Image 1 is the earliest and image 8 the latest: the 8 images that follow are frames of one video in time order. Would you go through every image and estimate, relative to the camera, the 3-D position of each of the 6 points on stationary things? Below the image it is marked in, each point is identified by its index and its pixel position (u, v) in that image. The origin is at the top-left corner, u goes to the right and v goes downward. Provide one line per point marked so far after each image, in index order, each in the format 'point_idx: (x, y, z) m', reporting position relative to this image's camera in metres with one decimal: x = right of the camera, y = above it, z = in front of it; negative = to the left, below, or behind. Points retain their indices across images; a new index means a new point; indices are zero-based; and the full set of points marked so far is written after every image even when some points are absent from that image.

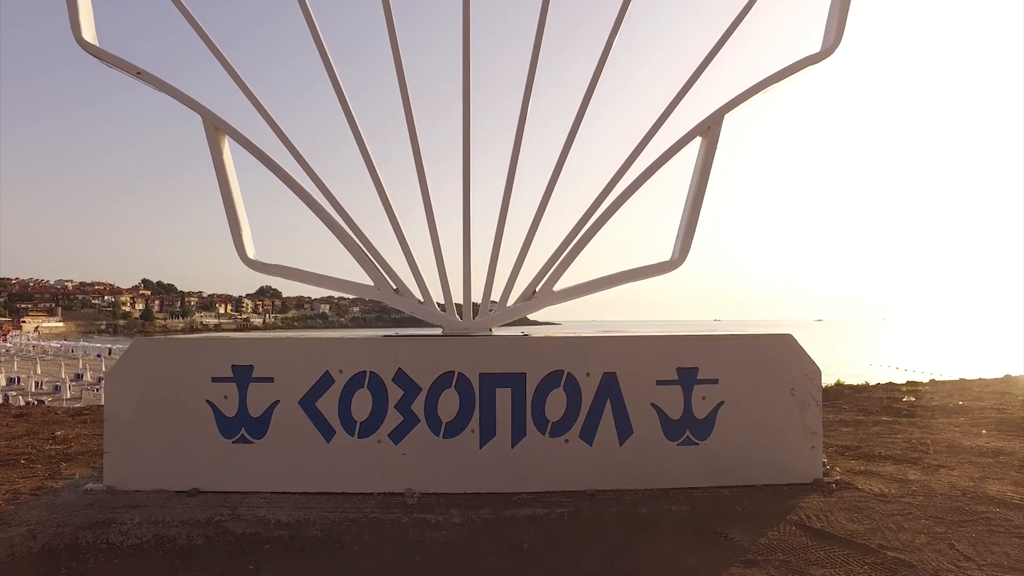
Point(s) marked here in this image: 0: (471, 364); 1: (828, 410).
0: (-0.2, -0.3, +2.2) m
1: (+2.3, -0.9, +4.4) m
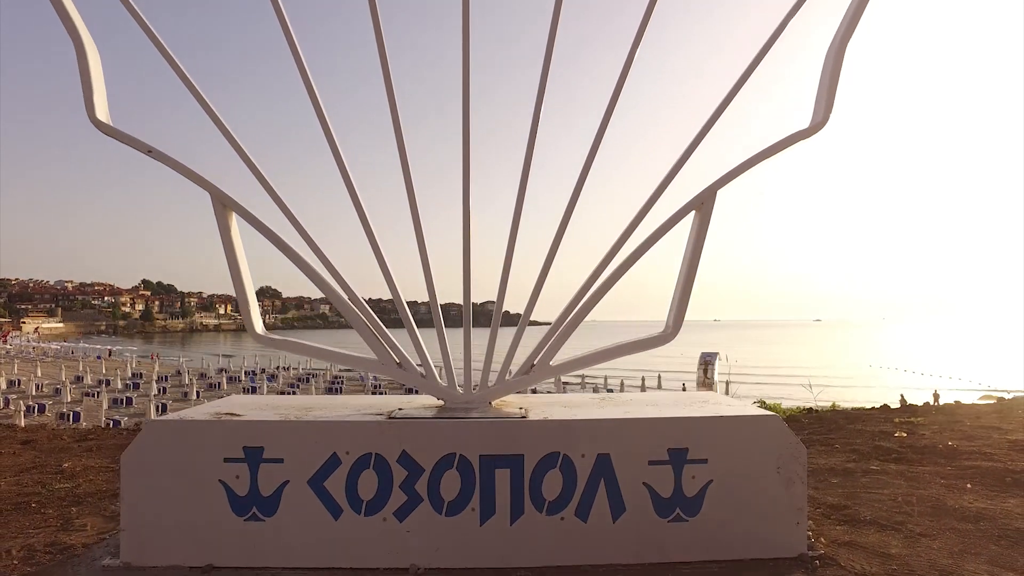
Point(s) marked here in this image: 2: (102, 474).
0: (-0.2, -0.6, +2.4) m
1: (+2.3, -1.3, +4.5) m
2: (-3.6, -1.6, +5.3) m
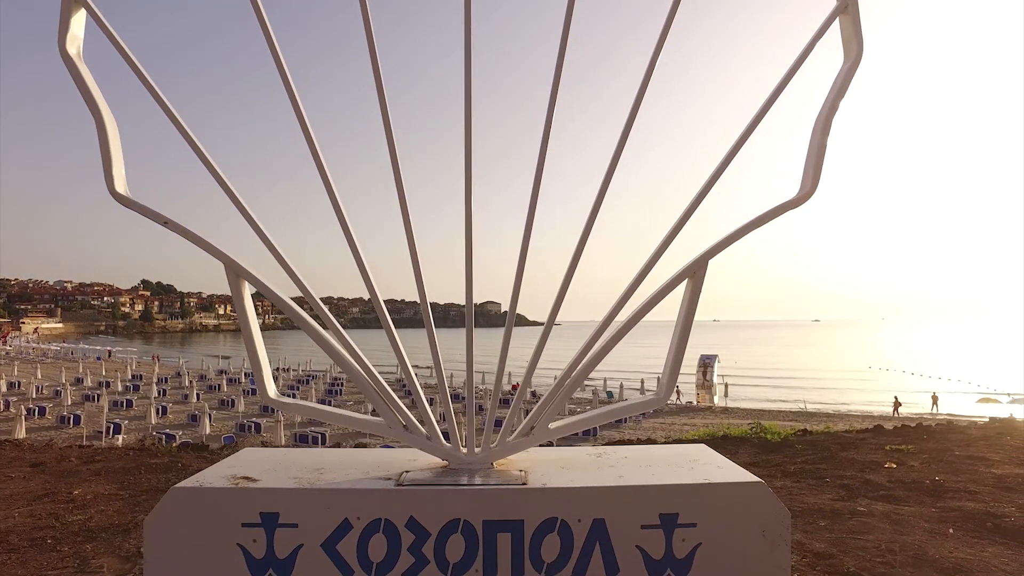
0: (-0.2, -0.9, +2.5) m
1: (+2.3, -1.6, +4.6) m
2: (-3.6, -2.0, +5.4) m
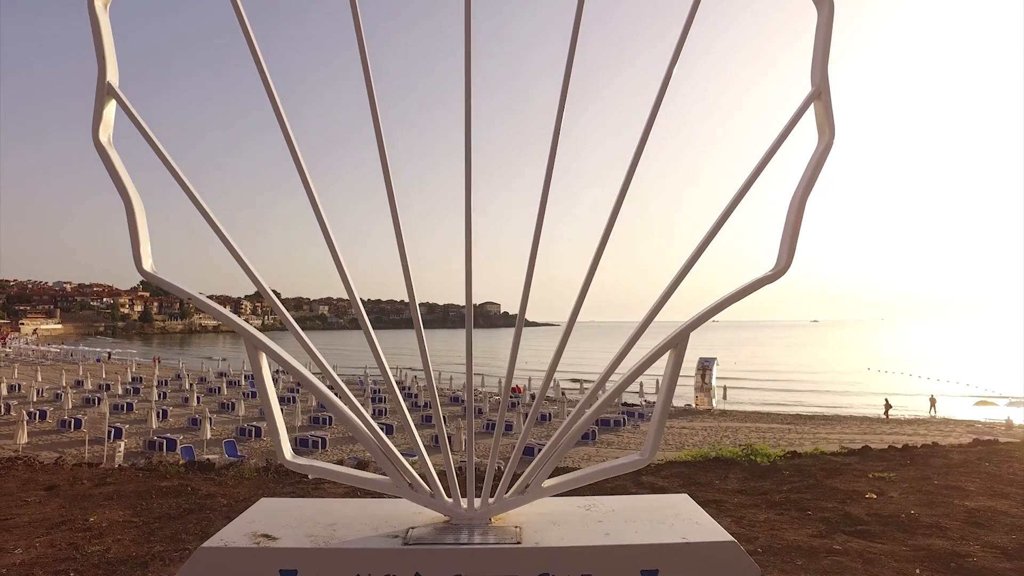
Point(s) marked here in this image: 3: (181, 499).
0: (-0.2, -1.3, +2.8) m
1: (+2.3, -1.9, +4.9) m
2: (-3.6, -2.3, +5.7) m
3: (-3.9, -2.5, +7.0) m
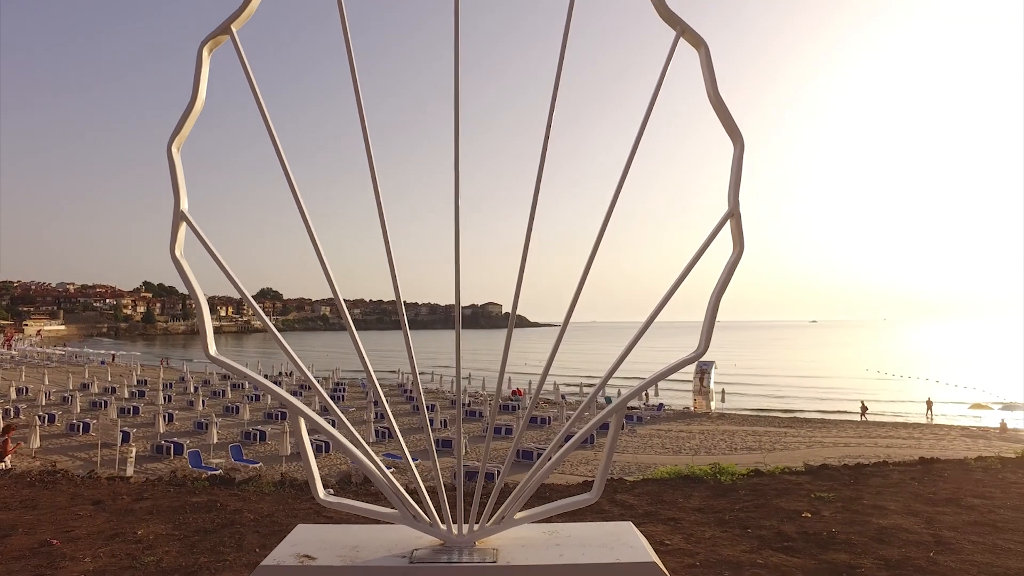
0: (-0.3, -1.8, +3.8) m
1: (+2.2, -2.5, +5.9) m
2: (-3.8, -2.9, +6.7) m
3: (-4.0, -3.0, +8.0) m
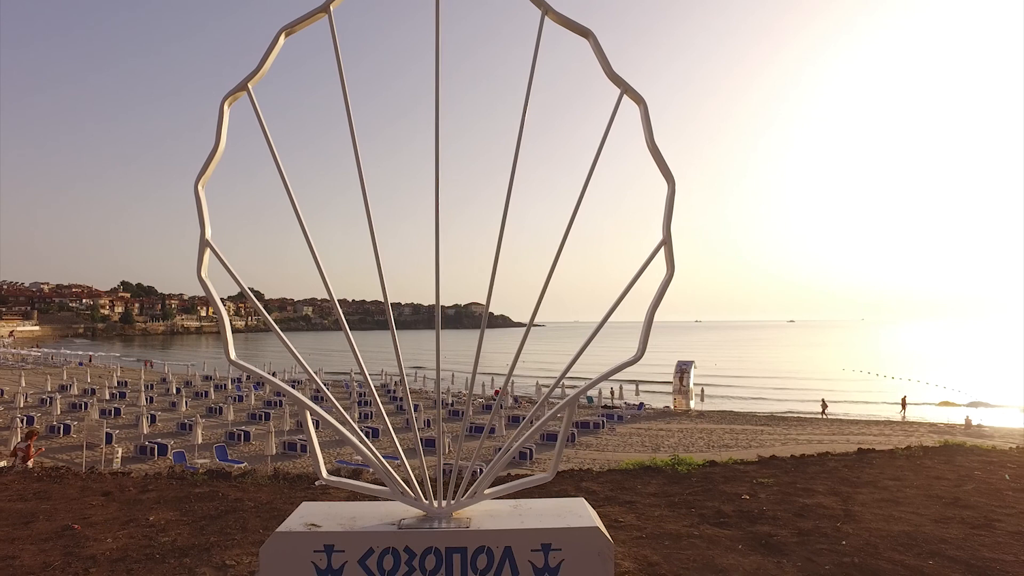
0: (-0.6, -2.0, +4.6) m
1: (+1.9, -2.6, +6.8) m
2: (-4.1, -3.0, +7.5) m
3: (-4.4, -3.1, +8.8) m
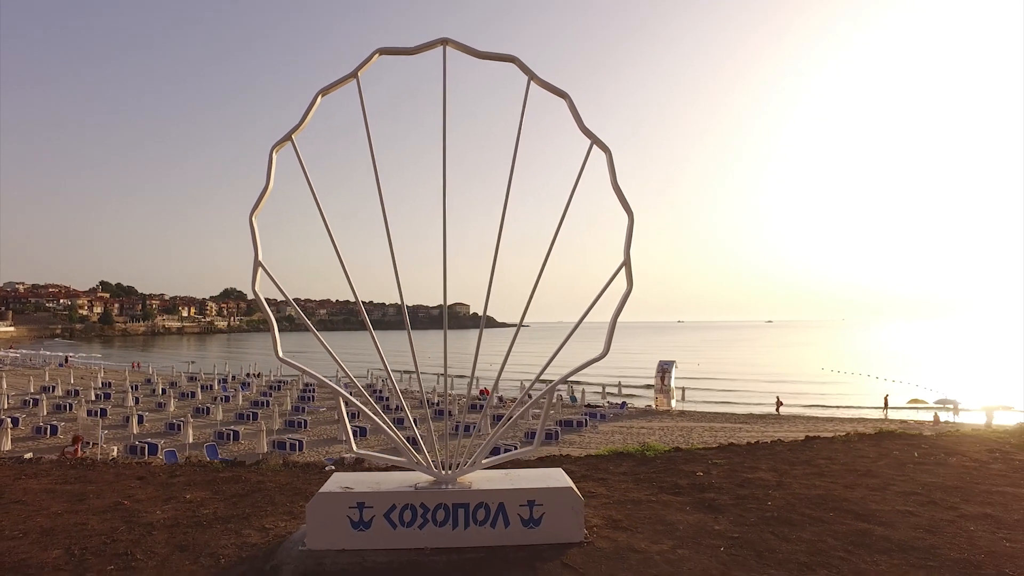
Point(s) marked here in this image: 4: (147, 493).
0: (-0.6, -2.1, +5.9) m
1: (+1.7, -2.7, +8.1) m
2: (-4.2, -3.1, +8.6) m
3: (-4.5, -3.3, +10.0) m
4: (-5.6, -3.2, +9.3) m
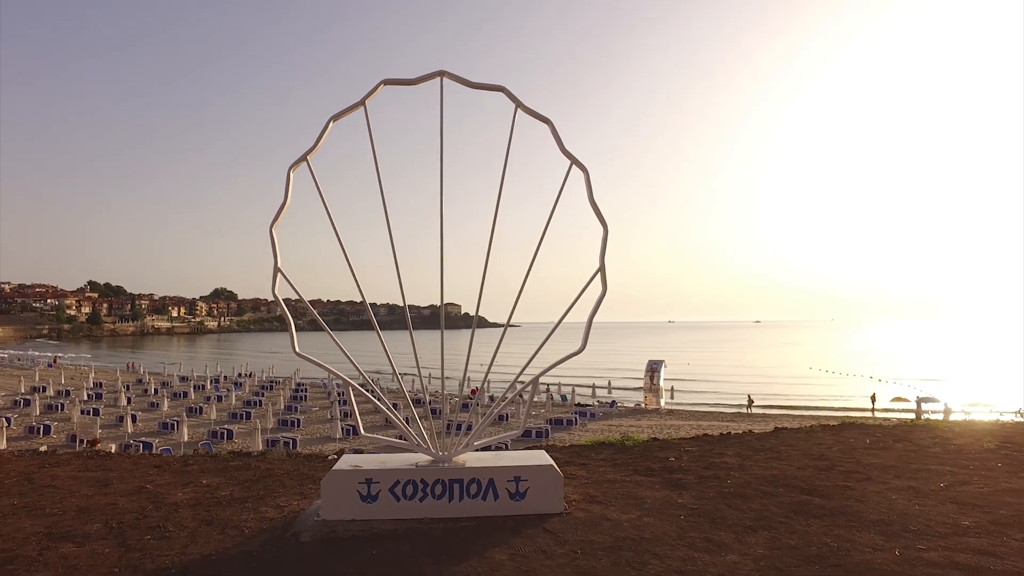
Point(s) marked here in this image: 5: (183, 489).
0: (-0.8, -2.1, +6.8) m
1: (+1.6, -2.8, +9.0) m
2: (-4.4, -3.2, +9.5) m
3: (-4.7, -3.3, +10.8) m
4: (-5.8, -3.2, +10.0) m
5: (-5.1, -3.1, +9.2) m
